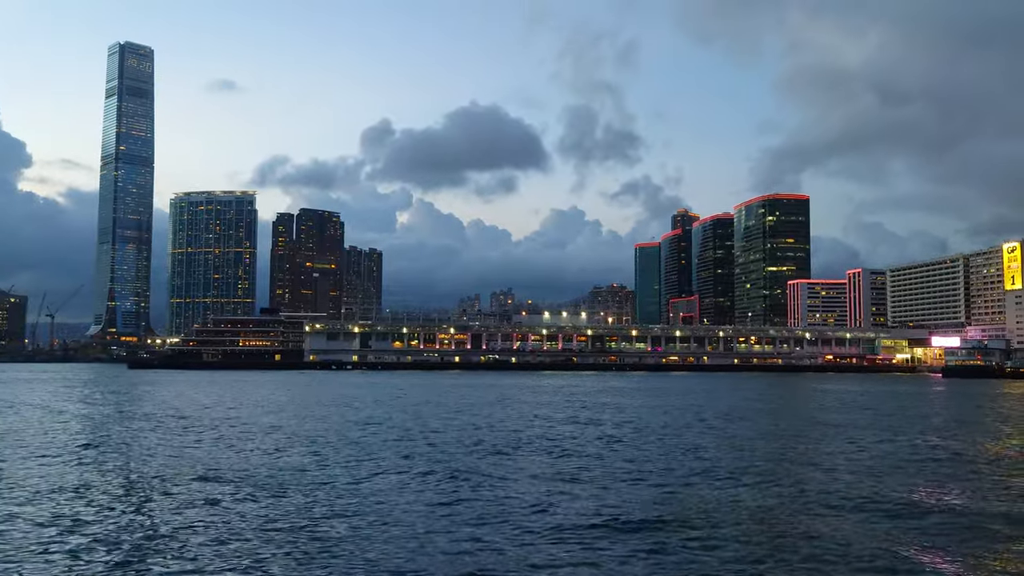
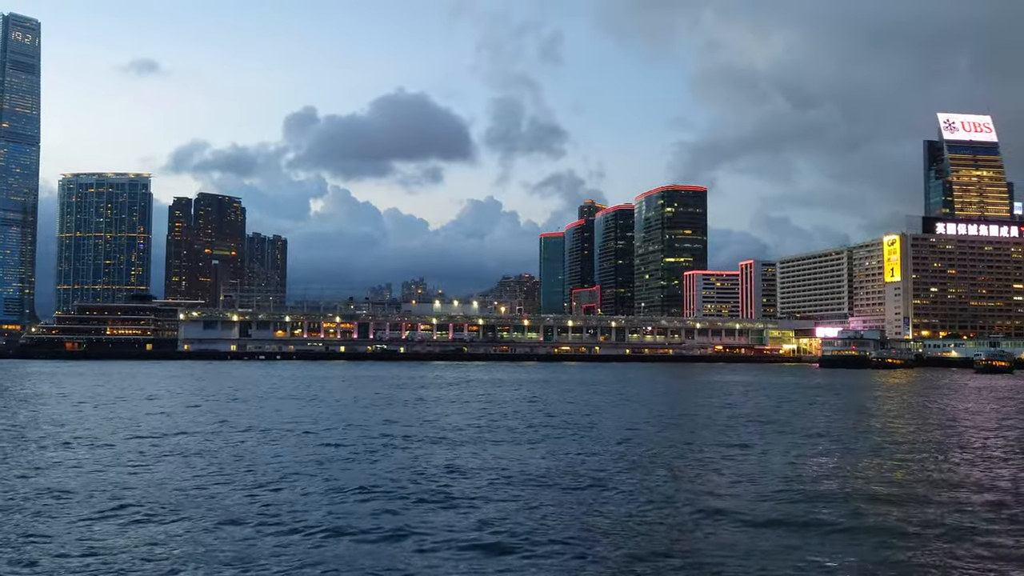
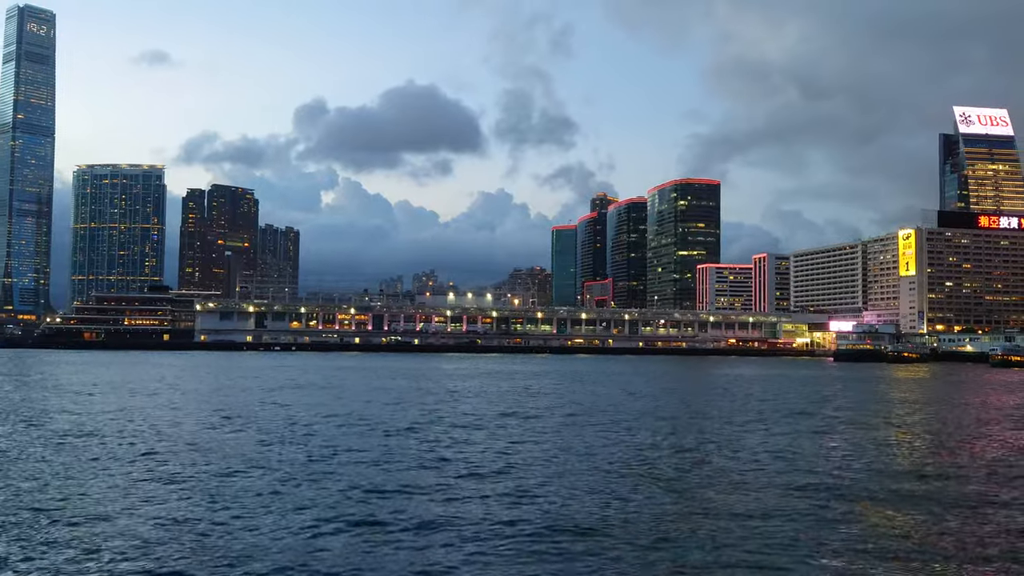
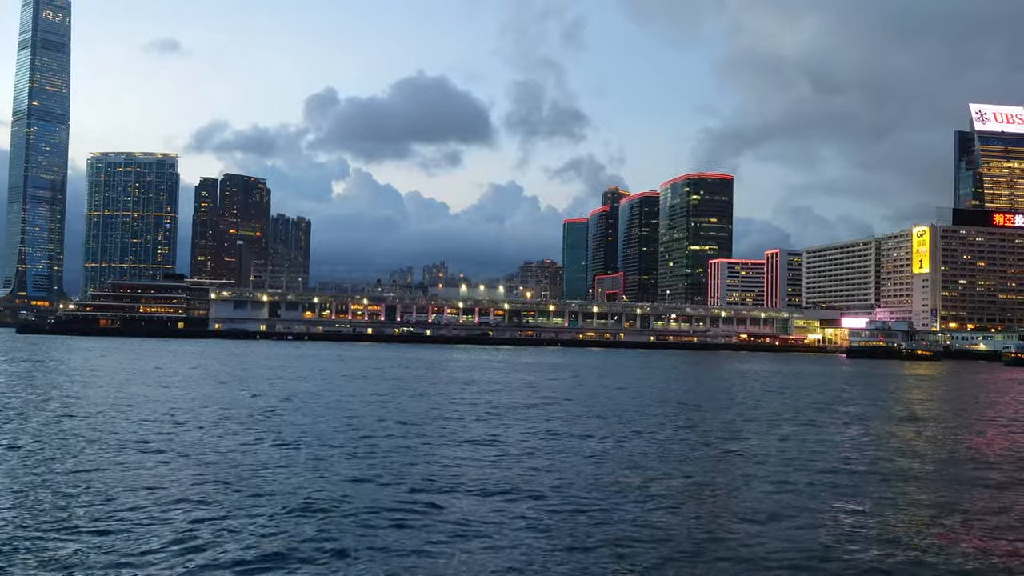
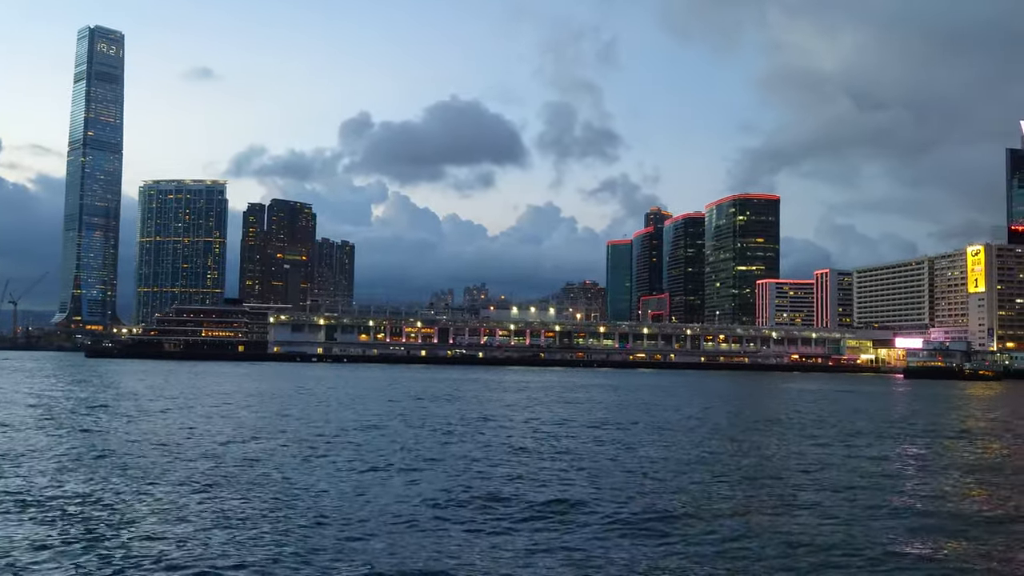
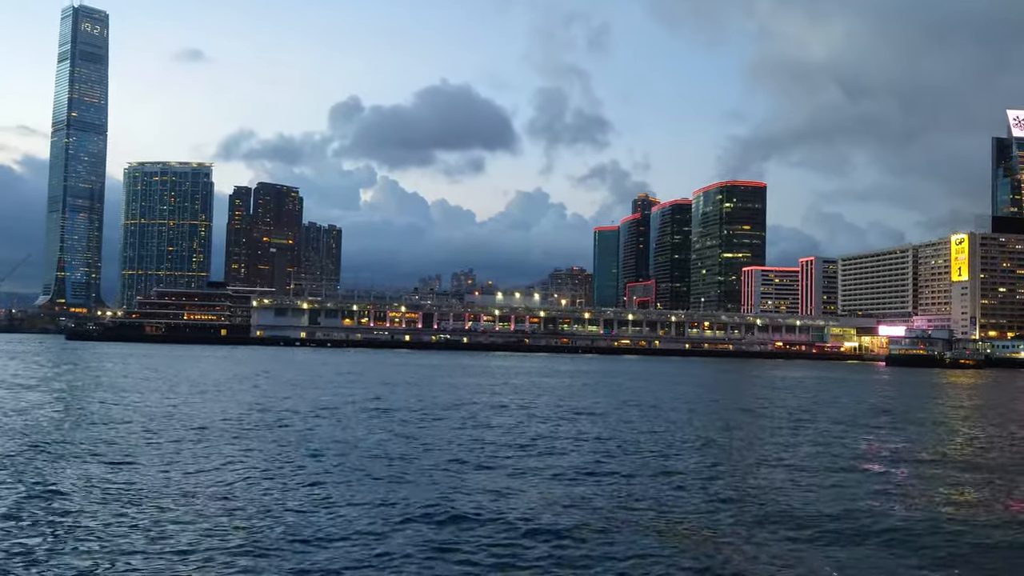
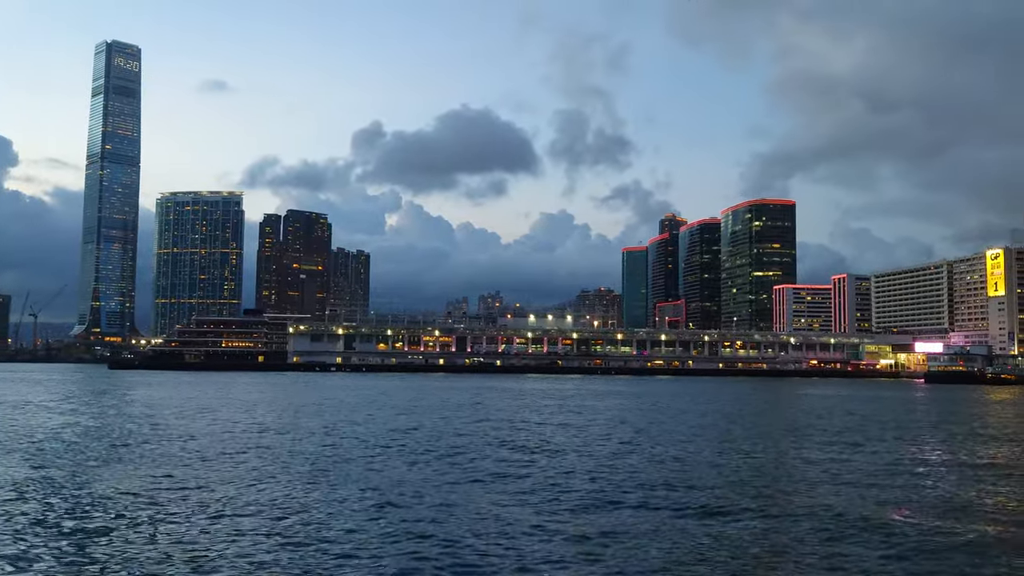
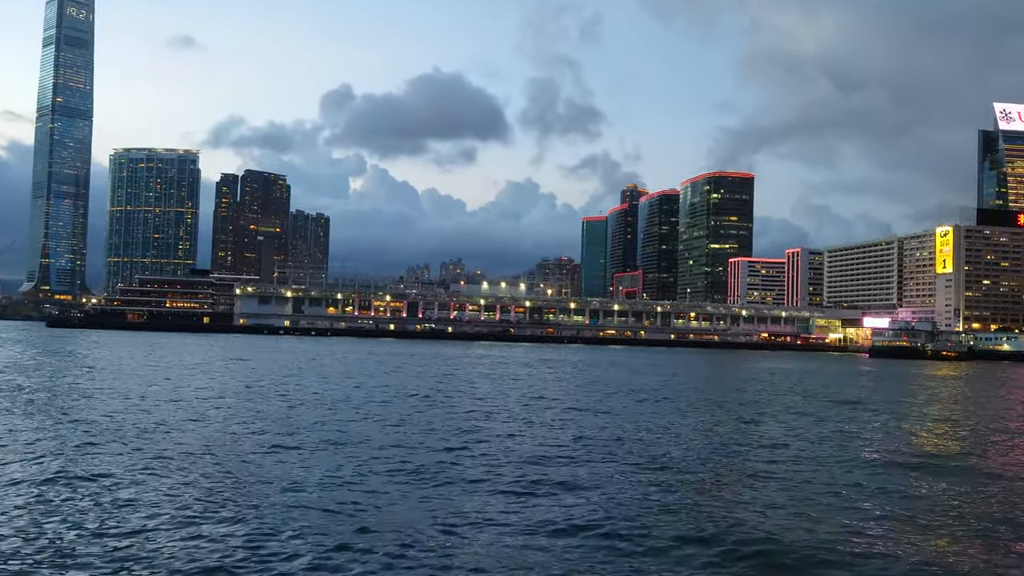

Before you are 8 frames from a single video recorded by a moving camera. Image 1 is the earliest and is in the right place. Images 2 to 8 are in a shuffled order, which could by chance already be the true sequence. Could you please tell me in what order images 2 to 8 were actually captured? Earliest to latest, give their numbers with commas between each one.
7, 5, 6, 8, 4, 3, 2
